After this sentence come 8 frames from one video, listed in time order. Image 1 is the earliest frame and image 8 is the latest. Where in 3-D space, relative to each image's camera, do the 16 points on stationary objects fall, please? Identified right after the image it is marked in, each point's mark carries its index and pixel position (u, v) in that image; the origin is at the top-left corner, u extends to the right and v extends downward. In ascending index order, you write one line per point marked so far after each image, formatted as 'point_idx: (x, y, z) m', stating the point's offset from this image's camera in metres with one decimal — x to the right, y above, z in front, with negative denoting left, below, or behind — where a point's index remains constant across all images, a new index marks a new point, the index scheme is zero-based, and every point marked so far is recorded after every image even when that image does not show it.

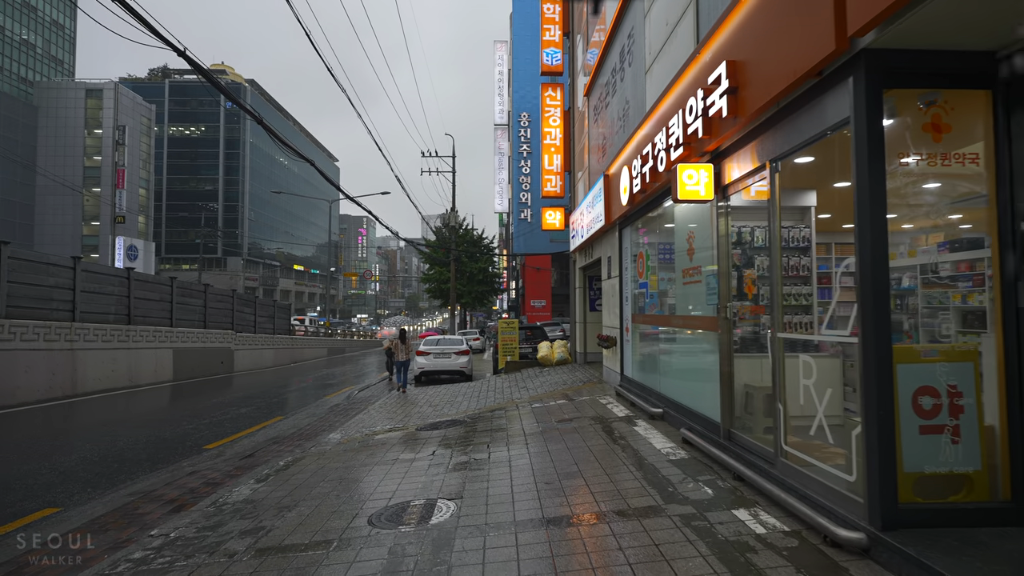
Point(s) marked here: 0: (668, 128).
0: (+1.8, +1.9, +6.7) m
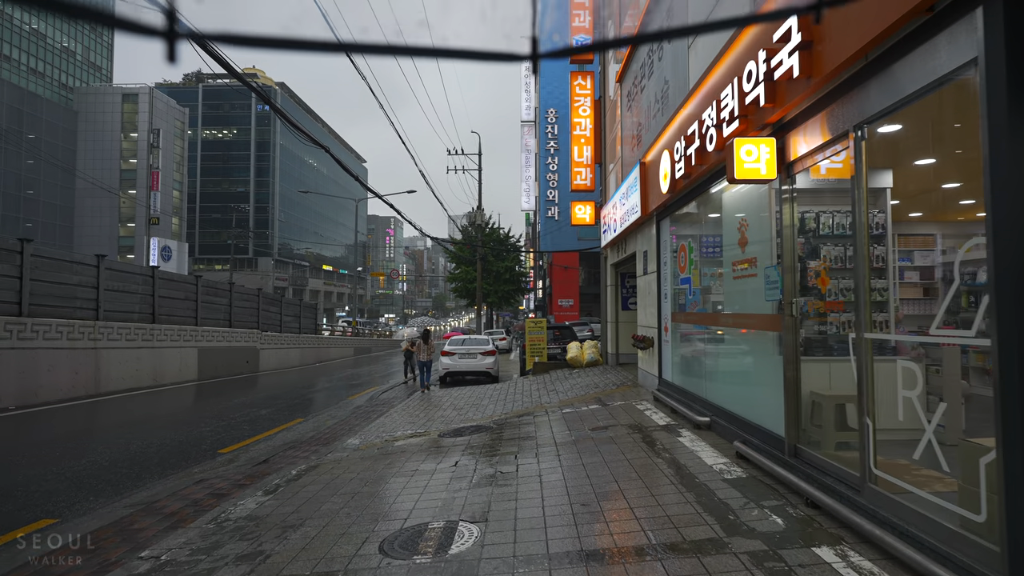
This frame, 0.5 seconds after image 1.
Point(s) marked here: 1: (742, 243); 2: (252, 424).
0: (+2.1, +1.9, +5.9) m
1: (+2.6, +0.5, +6.5) m
2: (-5.4, -2.8, +12.4) m
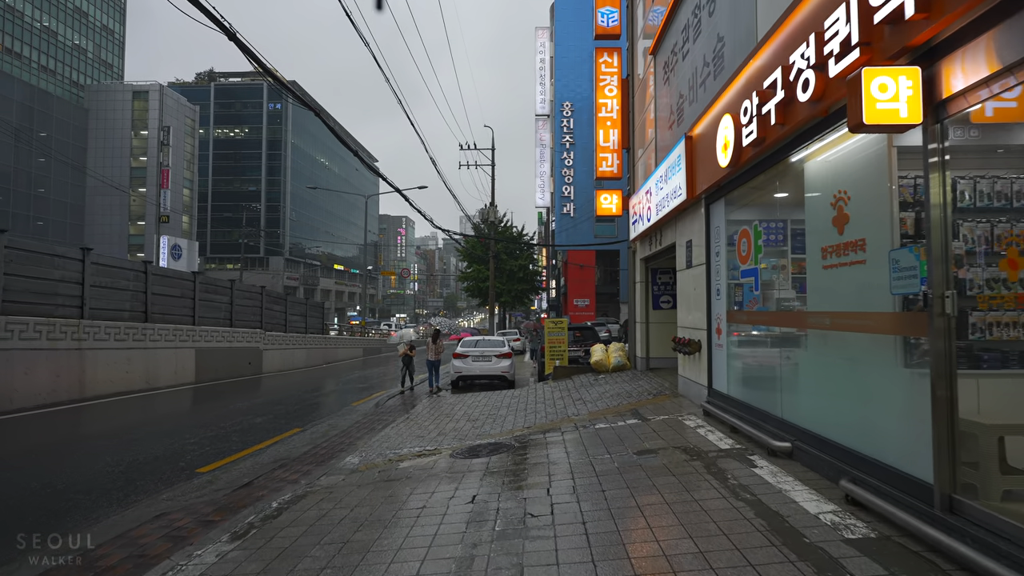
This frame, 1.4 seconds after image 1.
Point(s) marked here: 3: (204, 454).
0: (+2.4, +2.0, +4.5) m
1: (+2.9, +0.6, +5.1) m
2: (-5.0, -2.7, +11.2) m
3: (-4.9, -2.6, +9.2) m
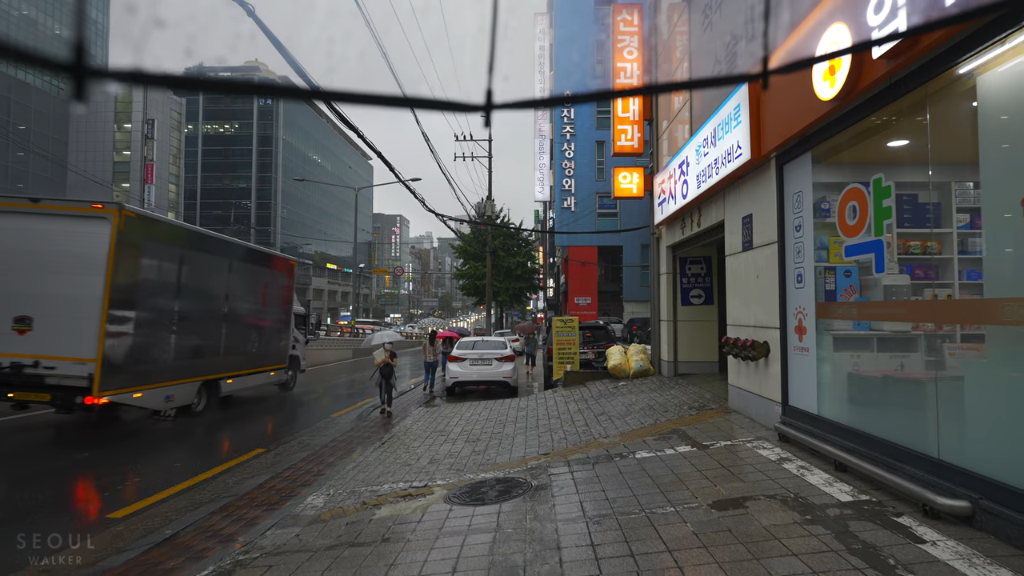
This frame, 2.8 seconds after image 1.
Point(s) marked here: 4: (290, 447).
0: (+2.6, +2.1, +2.6) m
1: (+3.0, +0.7, +3.2) m
2: (-4.9, -2.6, +9.2) m
3: (-4.7, -2.5, +7.2) m
4: (-3.7, -2.6, +9.6) m
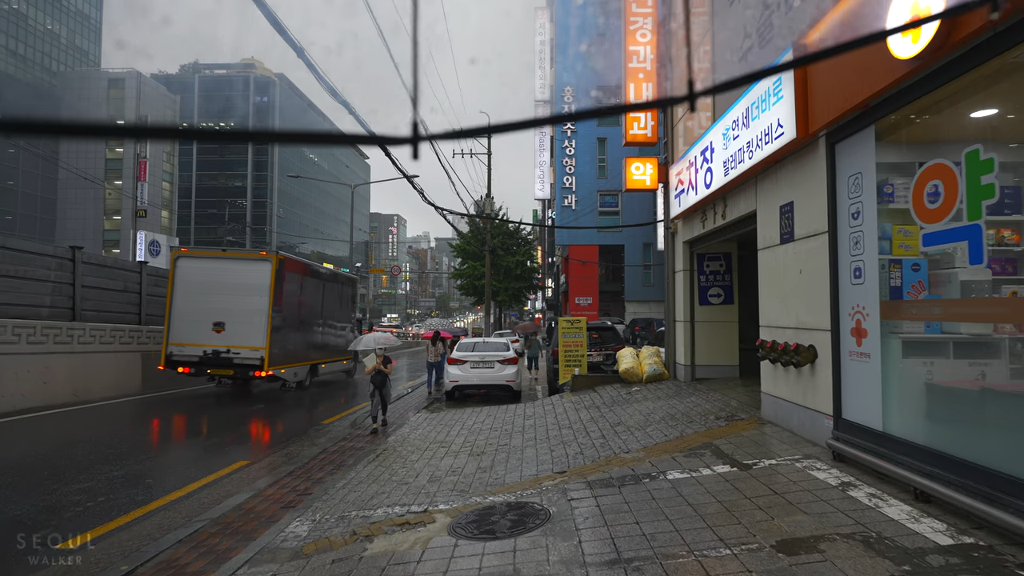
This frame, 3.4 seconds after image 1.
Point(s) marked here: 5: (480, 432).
0: (+2.7, +2.2, +1.8) m
1: (+3.2, +0.7, +2.4) m
2: (-4.8, -2.5, +8.4) m
3: (-4.6, -2.4, +6.4) m
4: (-3.6, -2.6, +8.7) m
5: (-0.5, -2.2, +8.8) m
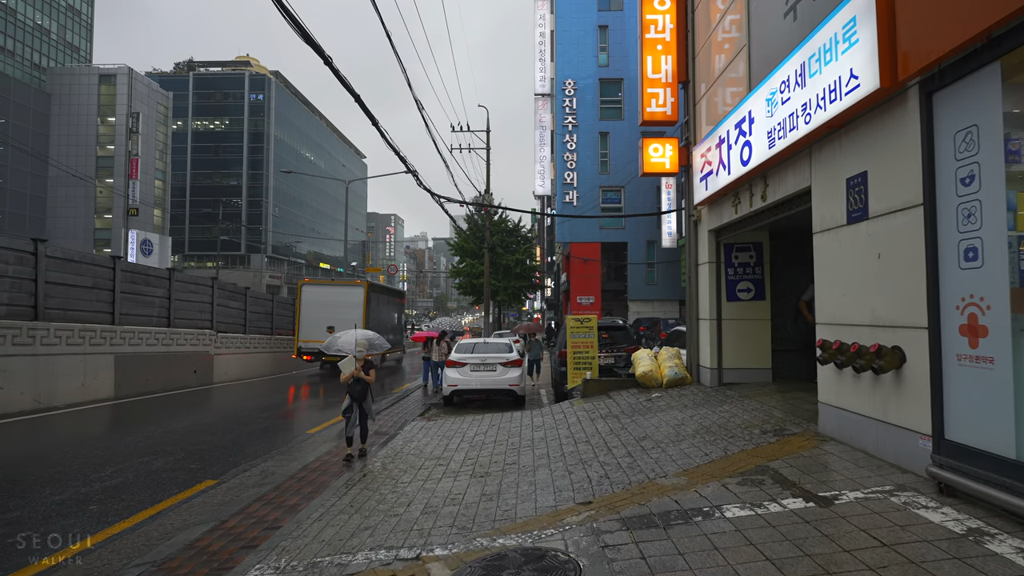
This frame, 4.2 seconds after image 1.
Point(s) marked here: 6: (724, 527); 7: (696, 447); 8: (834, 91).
0: (+2.9, +2.3, +0.7) m
1: (+3.3, +0.9, +1.2) m
2: (-4.7, -2.4, +7.2) m
3: (-4.5, -2.3, +5.2) m
4: (-3.5, -2.5, +7.6) m
5: (-0.4, -2.1, +7.7) m
6: (+1.5, -1.7, +4.0) m
7: (+2.0, -1.7, +6.2) m
8: (+3.0, +1.8, +5.4) m
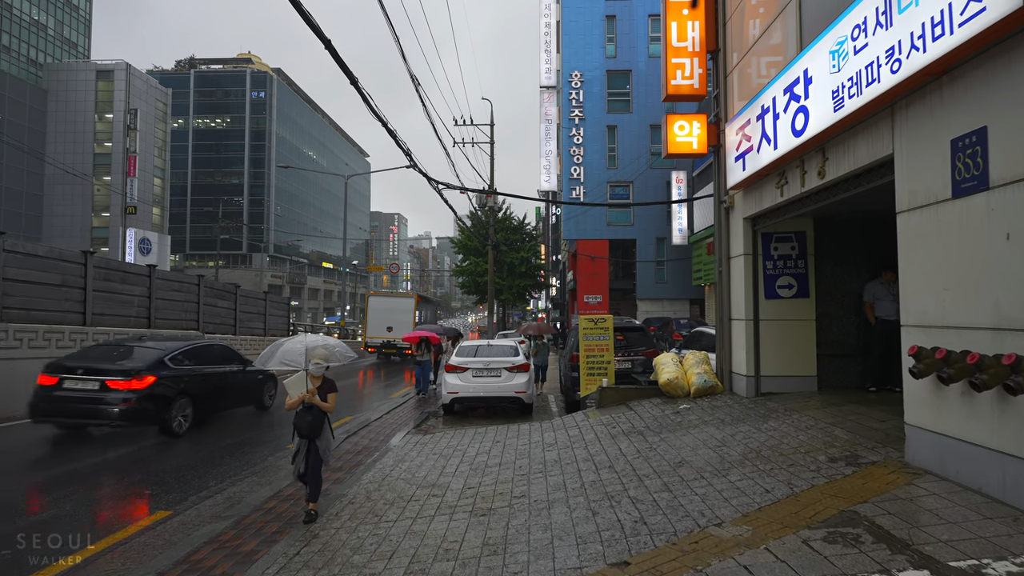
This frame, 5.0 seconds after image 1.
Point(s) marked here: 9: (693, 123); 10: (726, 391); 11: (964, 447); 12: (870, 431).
0: (+2.9, +2.3, -0.5) m
1: (+3.4, +0.9, 0.0) m
2: (-4.6, -2.4, +6.0) m
3: (-4.4, -2.3, +4.1) m
4: (-3.4, -2.4, +6.4) m
5: (-0.3, -2.1, +6.5) m
6: (+1.5, -1.6, +2.8) m
7: (+2.0, -1.7, +5.0) m
8: (+3.0, +1.9, +4.1) m
9: (+2.9, +2.7, +9.4) m
10: (+3.4, -1.6, +9.1) m
11: (+3.3, -1.2, +4.2) m
12: (+3.7, -1.5, +5.9) m
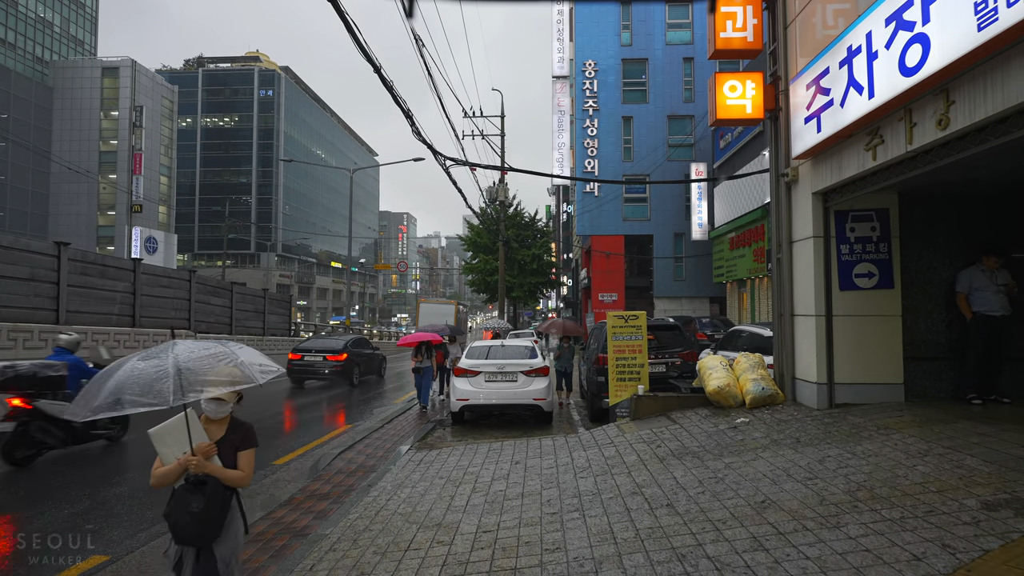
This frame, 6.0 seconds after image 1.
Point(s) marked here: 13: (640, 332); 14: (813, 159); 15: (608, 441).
0: (+3.0, +2.5, -2.0) m
1: (+3.5, +1.0, -1.4) m
2: (-4.4, -2.3, +4.7) m
3: (-4.2, -2.1, +2.7) m
4: (-3.1, -2.3, +5.1) m
5: (-0.1, -1.9, +5.1) m
6: (+1.7, -1.5, +1.4) m
7: (+2.3, -1.5, +3.6) m
8: (+3.2, +2.0, +2.7) m
9: (+3.2, +2.8, +8.0) m
10: (+3.6, -1.5, +7.6) m
11: (+3.5, -1.0, +2.8) m
12: (+3.9, -1.3, +4.4) m
13: (+2.1, -0.7, +9.2) m
14: (+3.7, +1.6, +7.0) m
15: (+1.2, -1.9, +7.0) m
